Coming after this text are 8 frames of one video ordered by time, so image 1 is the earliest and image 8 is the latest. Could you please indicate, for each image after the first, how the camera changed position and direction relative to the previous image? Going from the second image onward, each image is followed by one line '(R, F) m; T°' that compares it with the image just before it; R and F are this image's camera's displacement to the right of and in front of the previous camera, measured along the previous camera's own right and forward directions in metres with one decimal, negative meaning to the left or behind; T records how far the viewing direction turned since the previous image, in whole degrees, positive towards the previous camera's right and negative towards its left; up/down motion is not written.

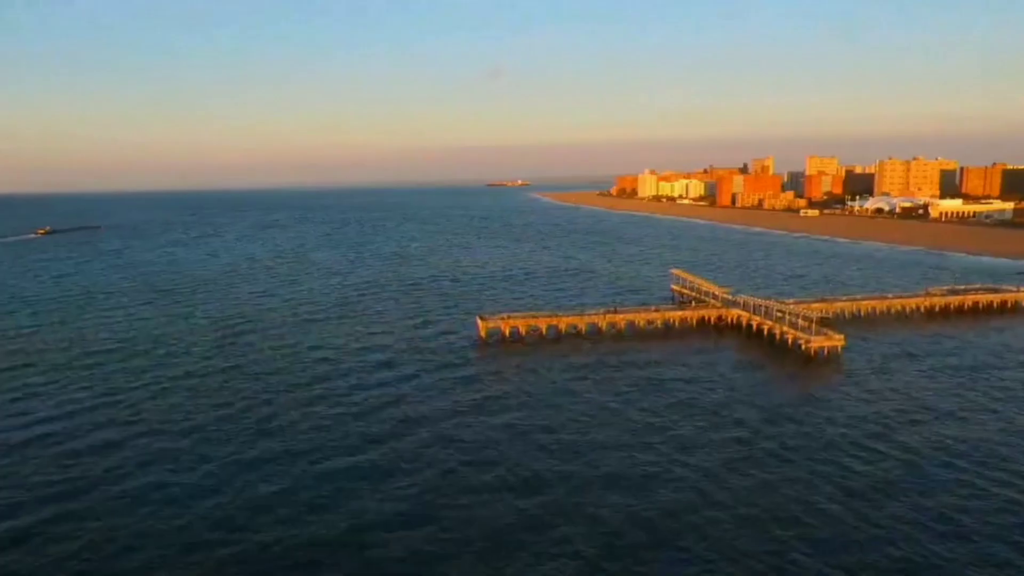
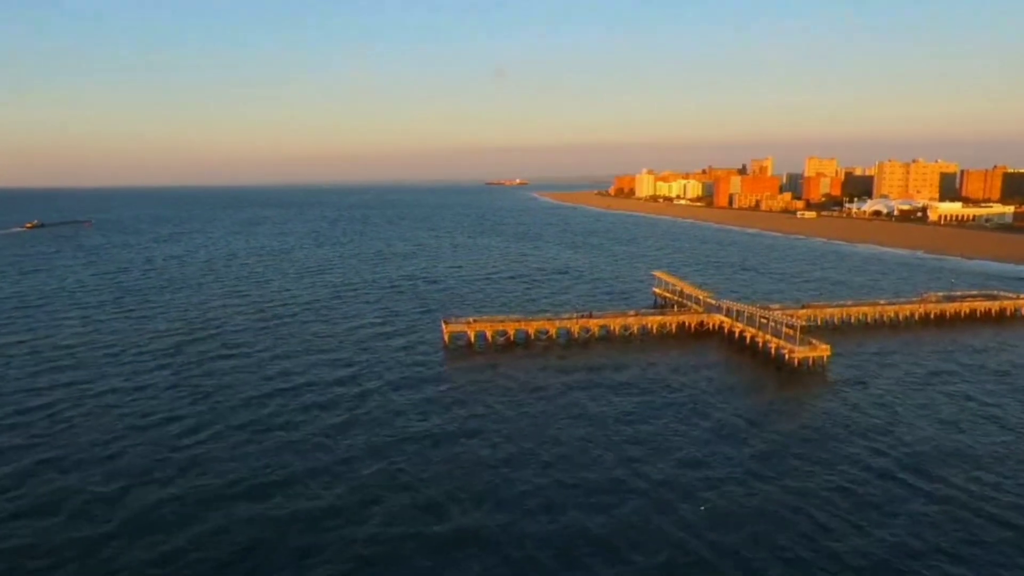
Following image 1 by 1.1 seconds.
(+2.0, +2.5) m; 0°
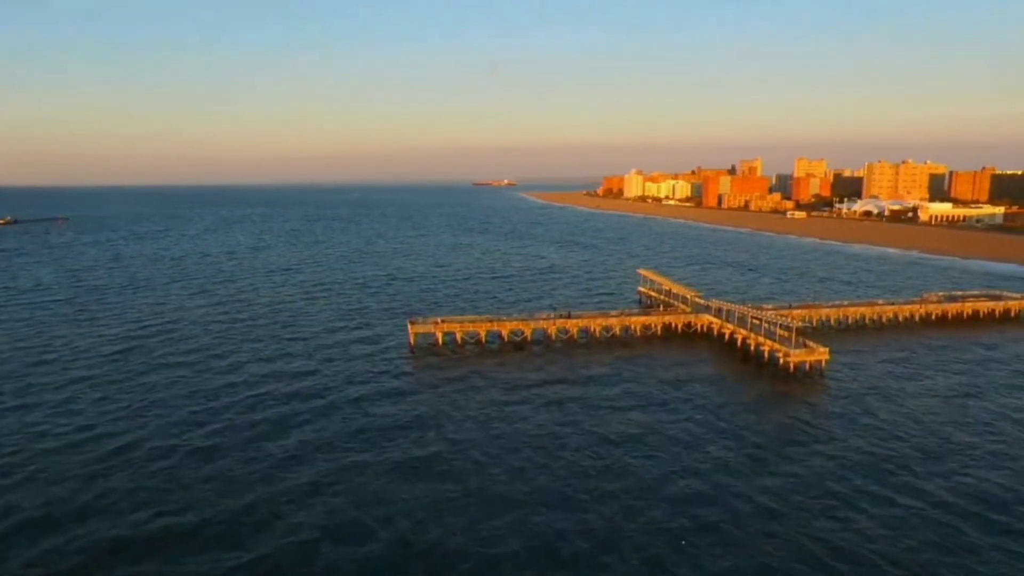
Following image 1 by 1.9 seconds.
(+1.0, +3.4) m; +1°
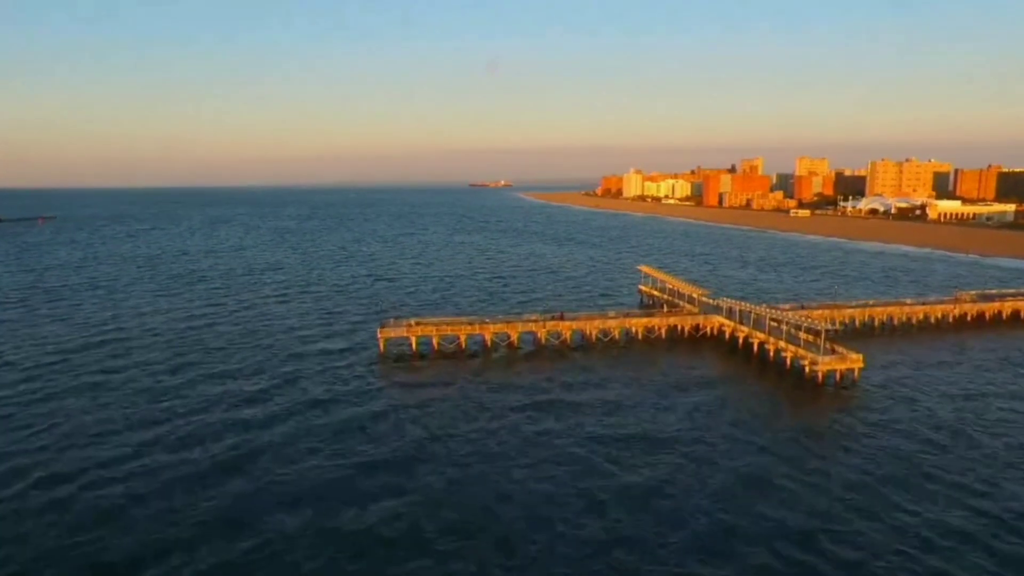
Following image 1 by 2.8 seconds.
(+0.7, +4.8) m; 0°
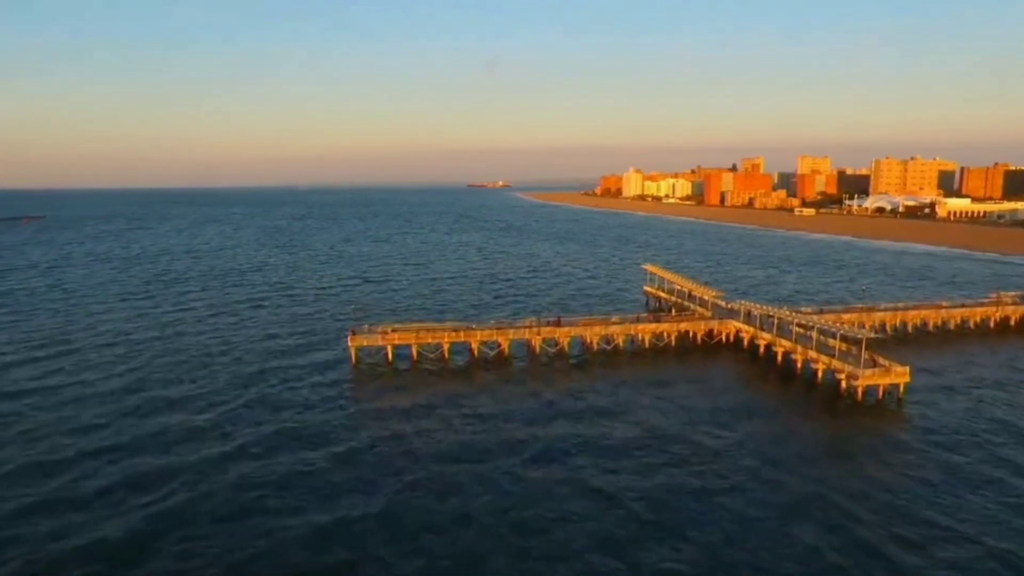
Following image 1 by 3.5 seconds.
(+0.4, +4.2) m; 0°
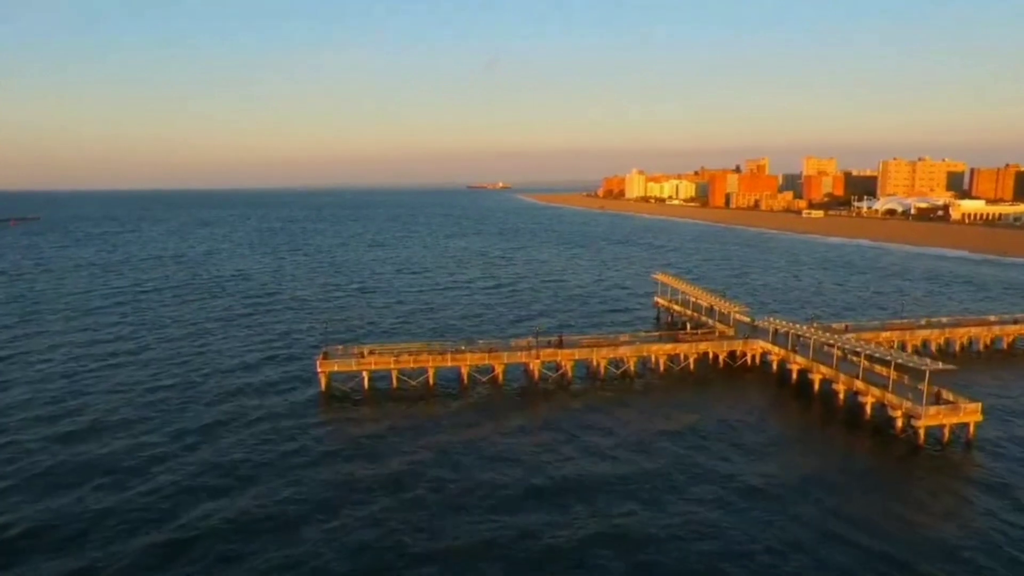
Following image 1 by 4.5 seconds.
(+0.3, +4.0) m; 0°
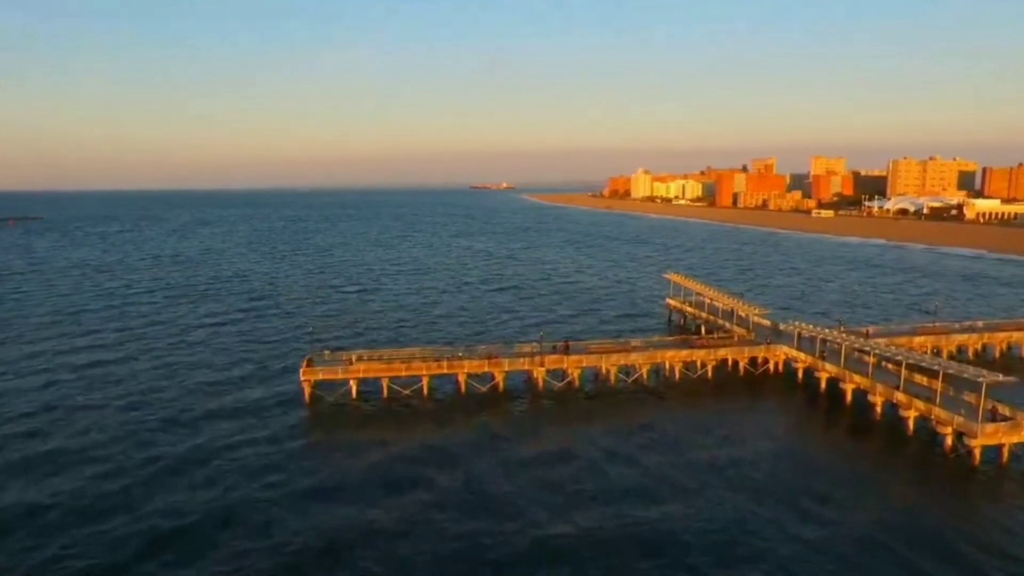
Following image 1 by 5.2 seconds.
(+0.1, +2.3) m; 0°
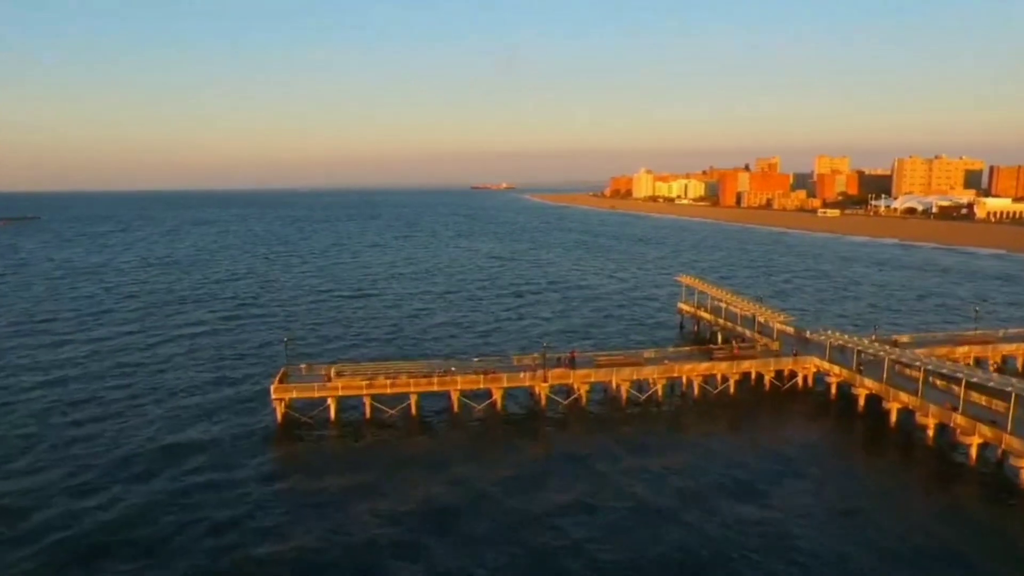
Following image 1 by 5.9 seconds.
(+0.1, +2.8) m; 0°
